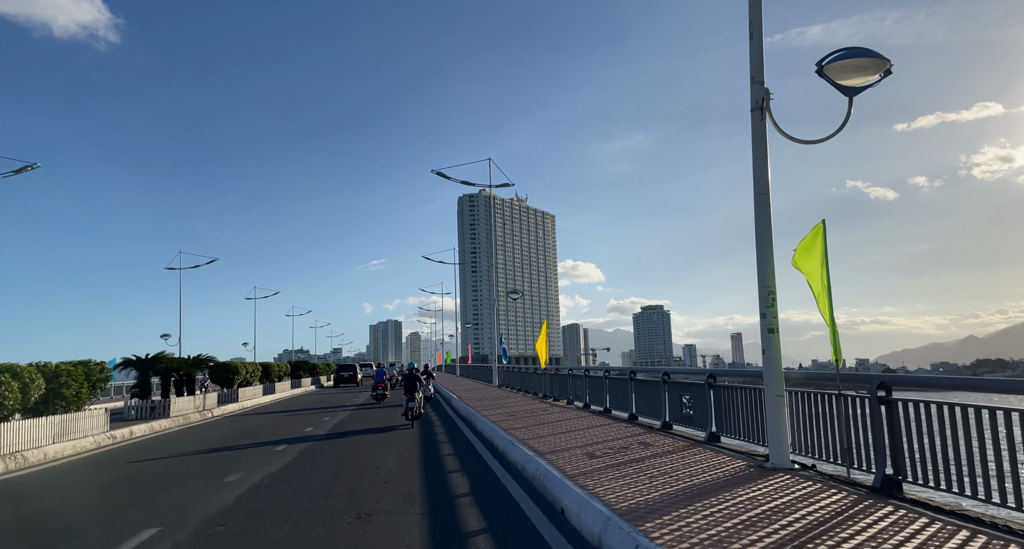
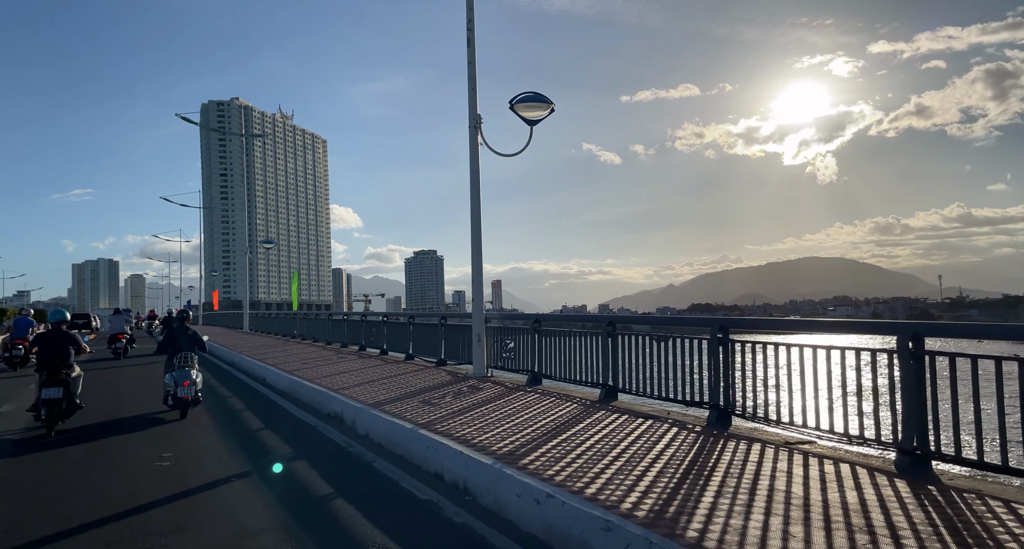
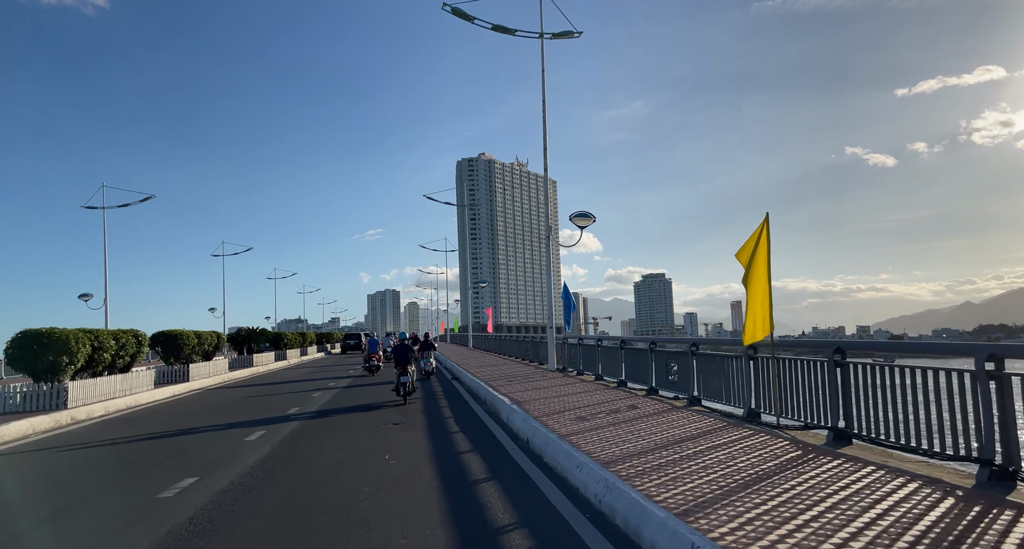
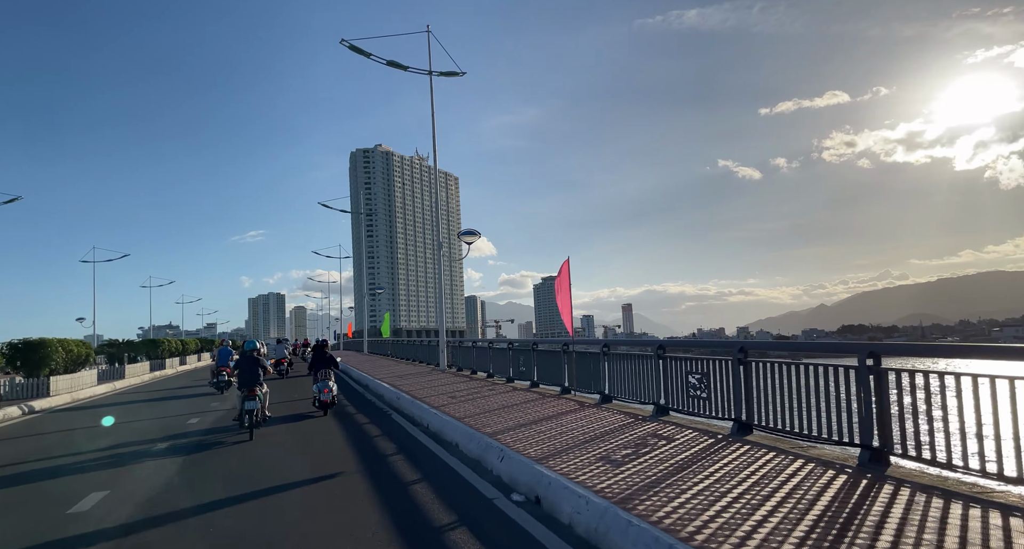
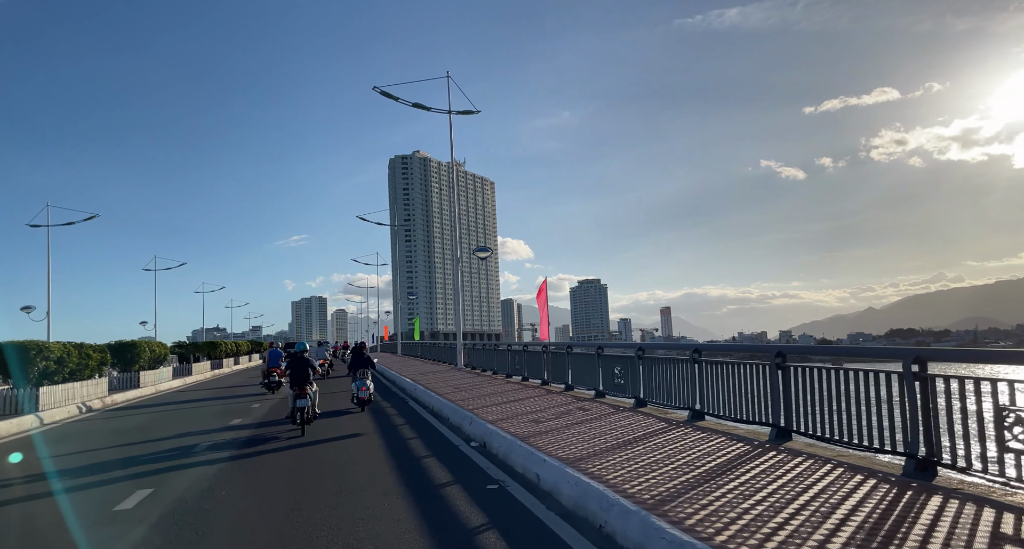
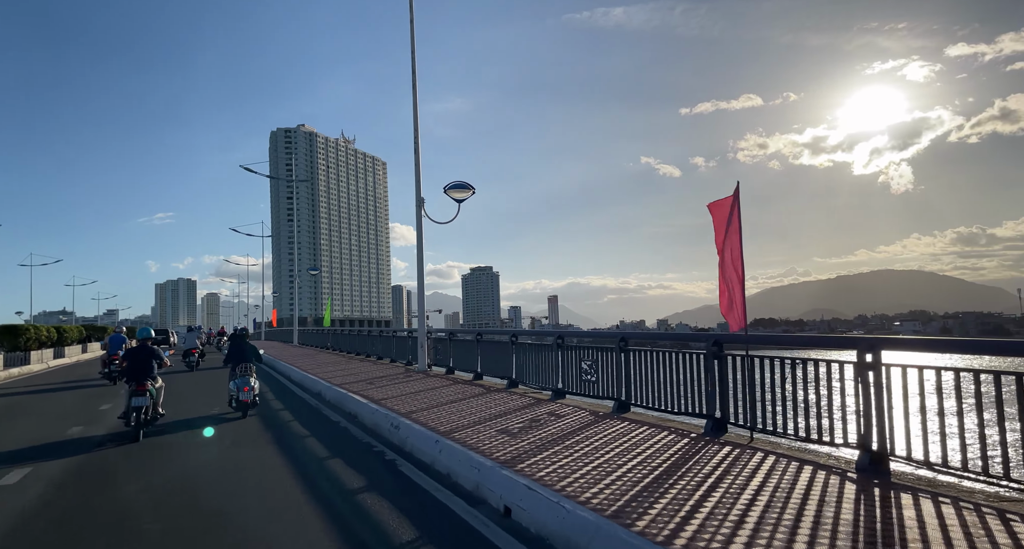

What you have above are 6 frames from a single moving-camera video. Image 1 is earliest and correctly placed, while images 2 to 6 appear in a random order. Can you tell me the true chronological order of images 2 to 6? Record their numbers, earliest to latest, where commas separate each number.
3, 5, 4, 6, 2
